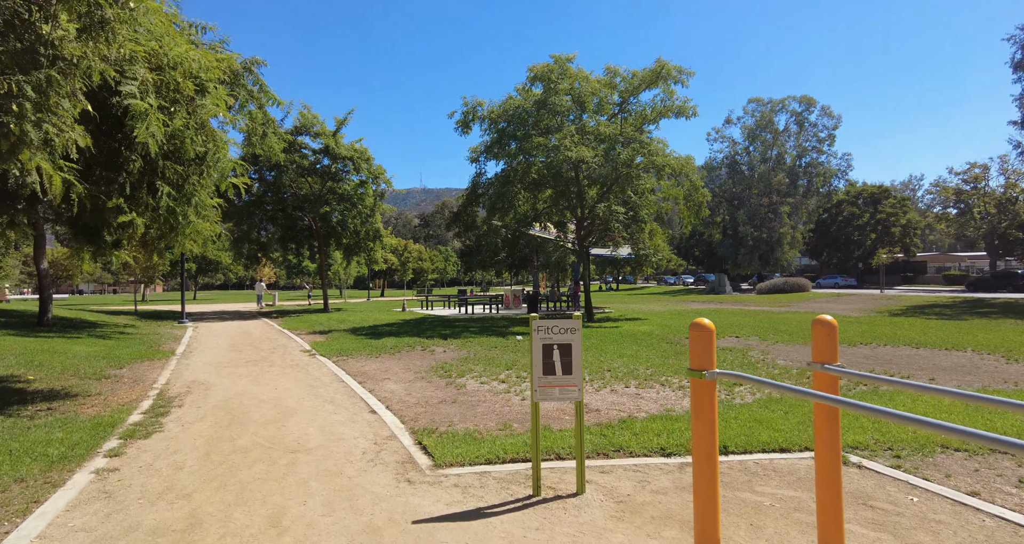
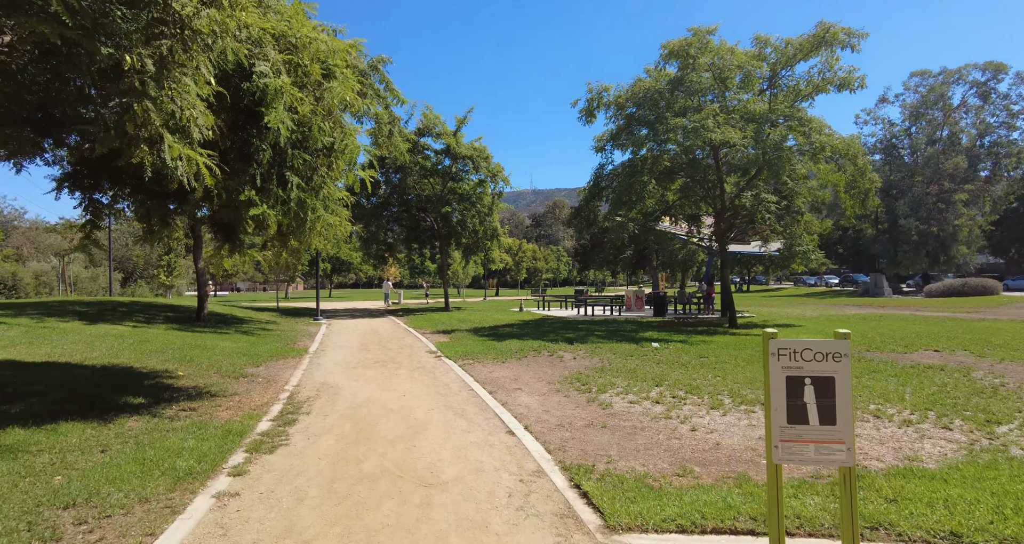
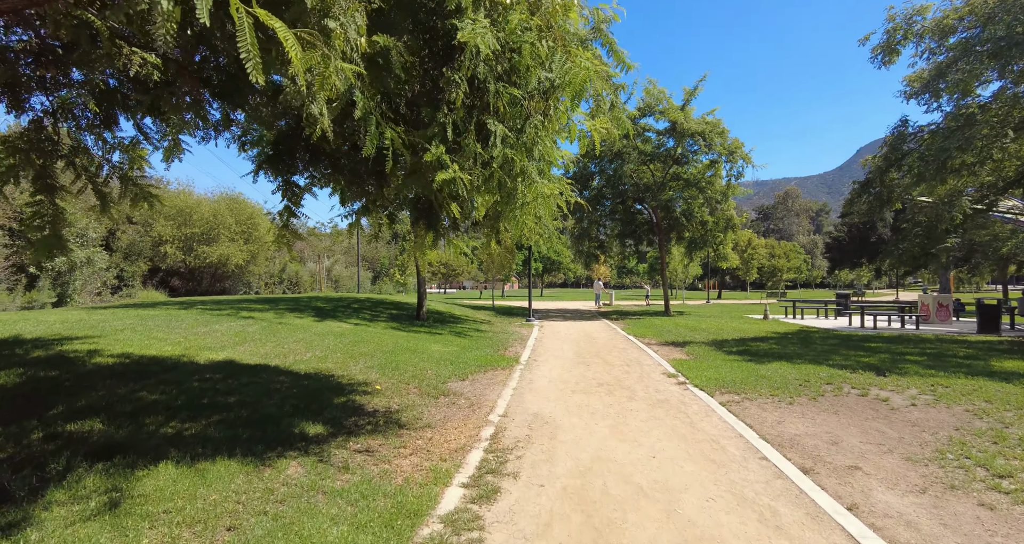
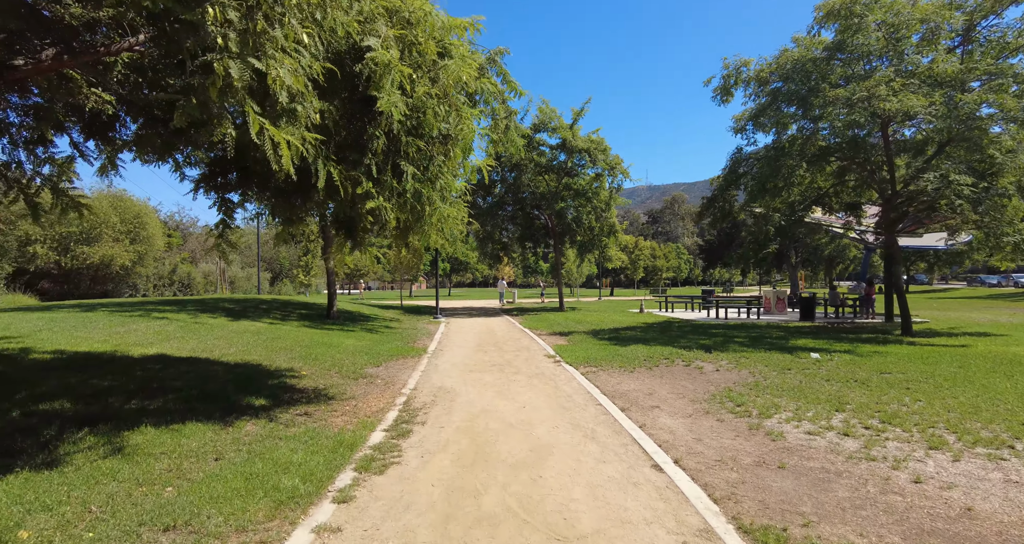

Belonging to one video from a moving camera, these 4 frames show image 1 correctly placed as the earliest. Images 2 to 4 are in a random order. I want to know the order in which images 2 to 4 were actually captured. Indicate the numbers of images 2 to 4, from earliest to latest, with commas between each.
2, 4, 3
